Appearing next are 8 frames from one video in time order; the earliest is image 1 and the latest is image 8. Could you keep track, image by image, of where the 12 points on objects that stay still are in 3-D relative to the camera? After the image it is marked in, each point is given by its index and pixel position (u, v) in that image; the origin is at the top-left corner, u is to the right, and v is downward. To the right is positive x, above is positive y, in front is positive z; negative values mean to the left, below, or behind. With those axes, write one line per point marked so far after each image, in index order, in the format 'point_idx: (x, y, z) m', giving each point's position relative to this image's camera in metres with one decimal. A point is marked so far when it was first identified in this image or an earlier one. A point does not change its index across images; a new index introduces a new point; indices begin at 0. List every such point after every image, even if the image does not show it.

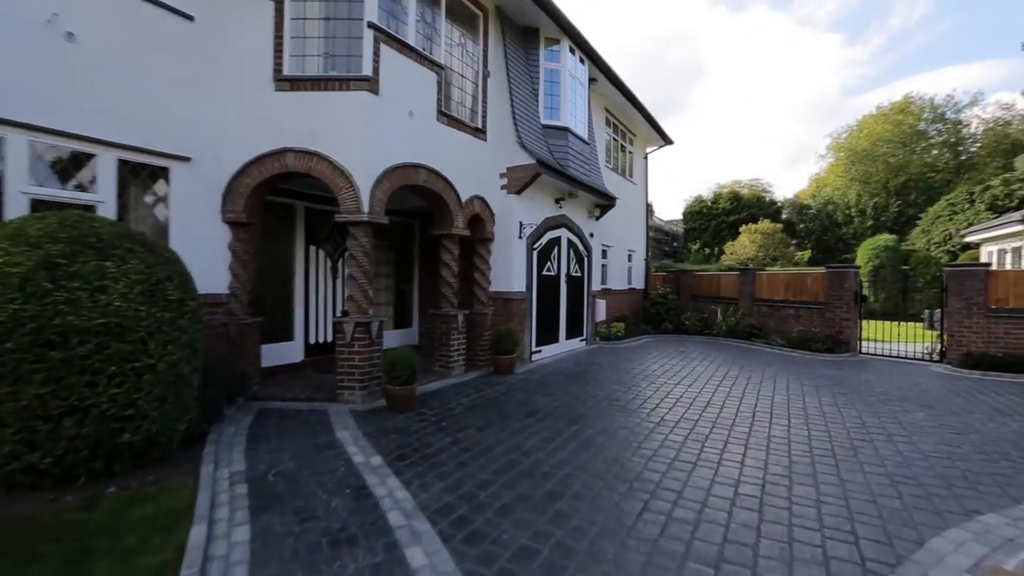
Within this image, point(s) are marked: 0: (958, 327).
0: (+9.1, -0.8, +9.7) m
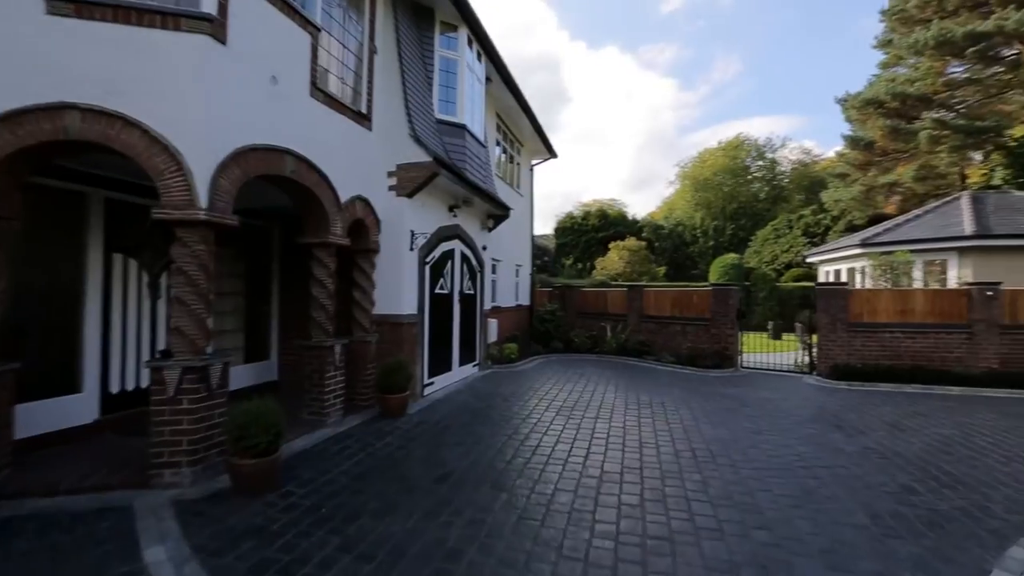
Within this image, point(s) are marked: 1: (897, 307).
0: (+6.9, -1.2, +10.5) m
1: (+8.2, -0.4, +10.2) m
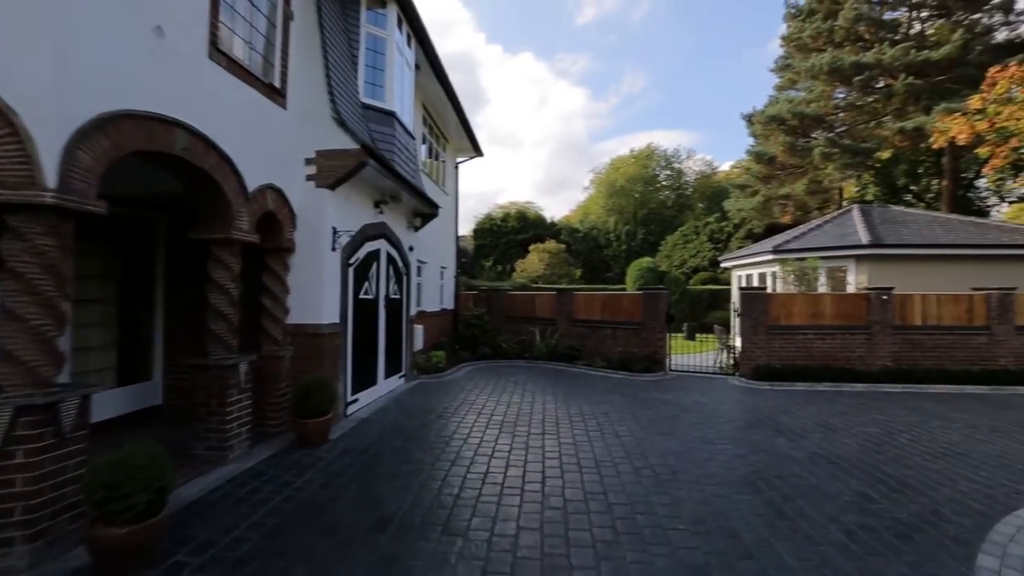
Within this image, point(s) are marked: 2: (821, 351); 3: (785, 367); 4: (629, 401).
0: (+5.4, -1.3, +11.0) m
1: (+6.8, -0.5, +10.9) m
2: (+7.0, -1.4, +10.8) m
3: (+6.1, -1.7, +10.8) m
4: (+2.2, -2.1, +8.8) m
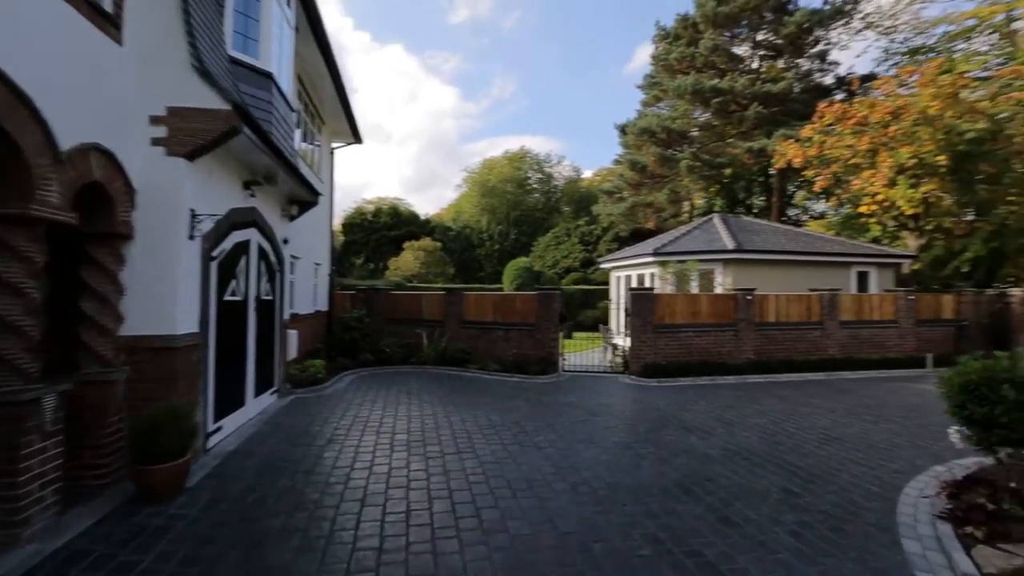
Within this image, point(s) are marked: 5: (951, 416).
0: (+3.0, -1.3, +11.4) m
1: (+4.3, -0.5, +11.8) m
2: (+4.5, -1.5, +11.7) m
3: (+3.7, -1.8, +11.4) m
4: (+0.4, -2.1, +8.5) m
5: (+4.9, -1.4, +5.1) m
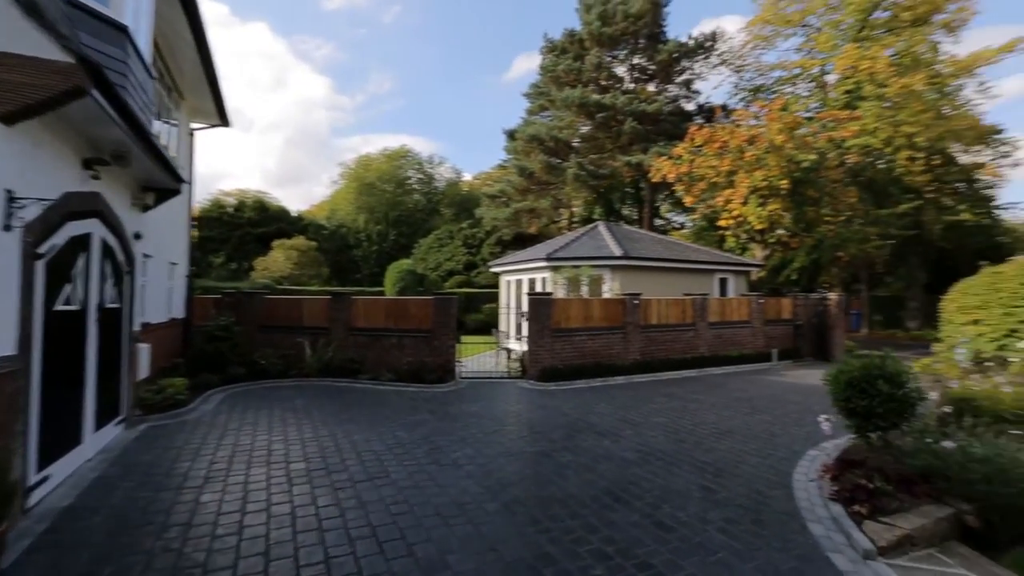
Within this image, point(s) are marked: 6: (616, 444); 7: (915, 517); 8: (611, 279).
0: (+0.6, -1.4, +11.5) m
1: (+1.8, -0.6, +12.2) m
2: (+2.0, -1.6, +12.2) m
3: (+1.3, -1.9, +11.7) m
4: (-1.1, -2.2, +8.0) m
5: (+4.0, -1.5, +5.9) m
6: (+1.5, -2.2, +6.8) m
7: (+3.7, -2.1, +4.4) m
8: (+3.0, +0.3, +14.9) m
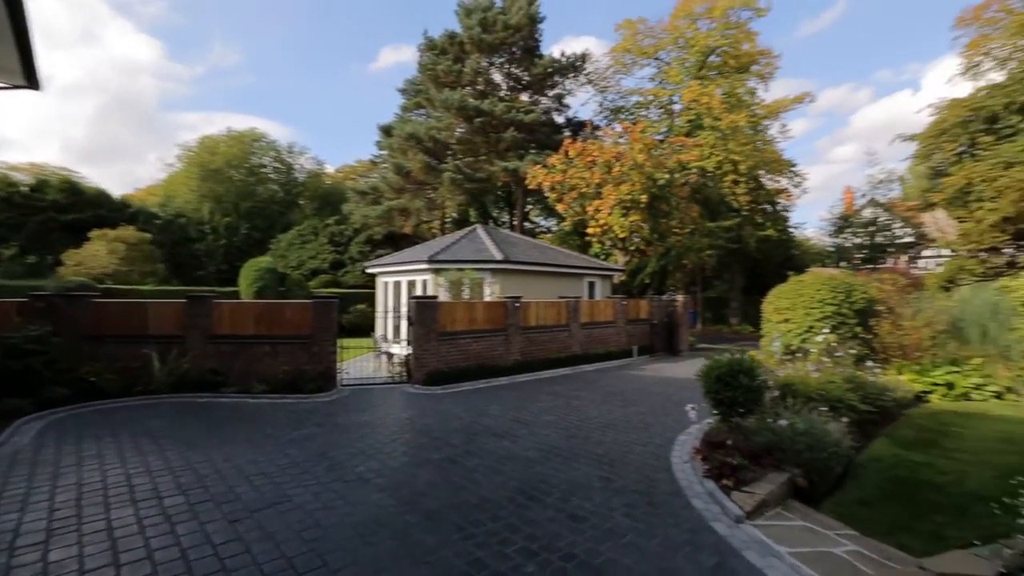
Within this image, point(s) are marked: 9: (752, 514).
0: (-2.1, -1.5, +11.4) m
1: (-1.1, -0.7, +12.4) m
2: (-0.9, -1.6, +12.4) m
3: (-1.4, -1.9, +11.8) m
4: (-2.8, -2.2, +7.6) m
5: (+2.8, -1.6, +6.9) m
6: (0.0, -2.3, +7.1) m
7: (+2.8, -2.2, +5.4) m
8: (-0.6, +0.2, +15.3) m
9: (+2.4, -2.3, +4.9) m
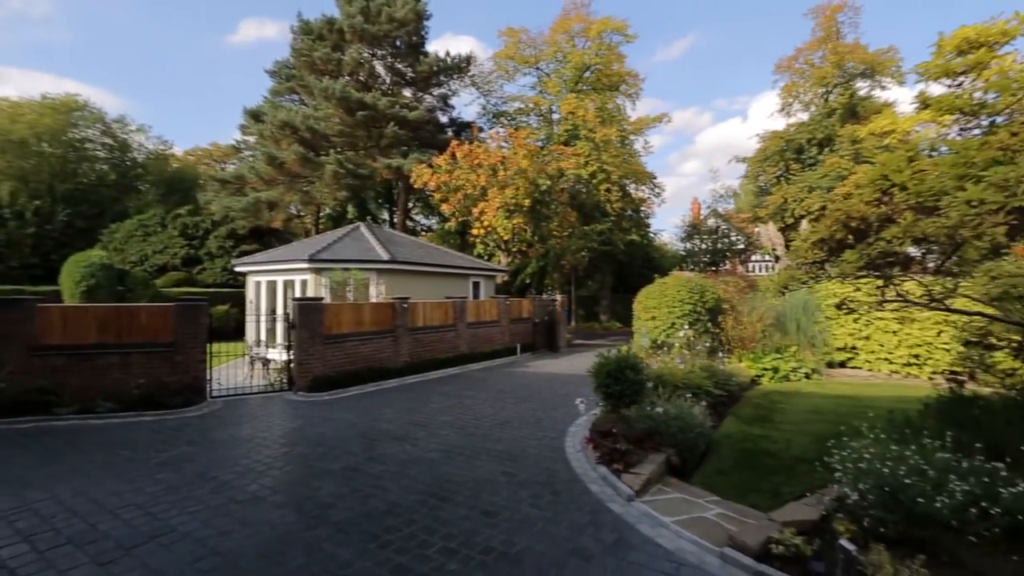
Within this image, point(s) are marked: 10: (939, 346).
0: (-4.6, -1.5, +10.7) m
1: (-3.8, -0.7, +11.9) m
2: (-3.6, -1.7, +12.0) m
3: (-4.0, -2.0, +11.3) m
4: (-4.3, -2.3, +6.8) m
5: (+1.3, -1.6, +7.6) m
6: (-1.4, -2.3, +7.1) m
7: (+1.7, -2.2, +6.1) m
8: (-4.1, +0.2, +14.9) m
9: (+1.5, -2.3, +5.6) m
10: (+9.2, -1.3, +10.4) m
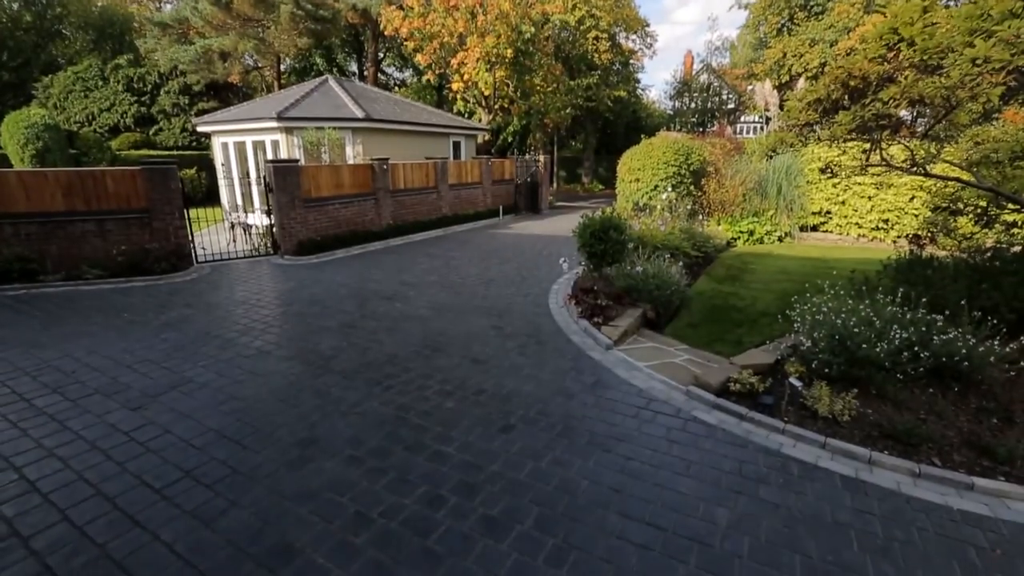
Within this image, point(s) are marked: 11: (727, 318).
0: (-4.9, +1.5, +10.6) m
1: (-4.2, +2.5, +11.6) m
2: (-4.0, +1.7, +11.9) m
3: (-4.4, +1.2, +11.3) m
4: (-4.4, -0.3, +7.1) m
5: (+1.1, +0.5, +7.8) m
6: (-1.6, -0.3, +7.4) m
7: (+1.6, -0.4, +6.6) m
8: (-4.6, +4.2, +14.2) m
9: (+1.3, -0.7, +6.1) m
10: (+8.9, +1.7, +10.8) m
11: (+3.1, -0.5, +6.9) m
